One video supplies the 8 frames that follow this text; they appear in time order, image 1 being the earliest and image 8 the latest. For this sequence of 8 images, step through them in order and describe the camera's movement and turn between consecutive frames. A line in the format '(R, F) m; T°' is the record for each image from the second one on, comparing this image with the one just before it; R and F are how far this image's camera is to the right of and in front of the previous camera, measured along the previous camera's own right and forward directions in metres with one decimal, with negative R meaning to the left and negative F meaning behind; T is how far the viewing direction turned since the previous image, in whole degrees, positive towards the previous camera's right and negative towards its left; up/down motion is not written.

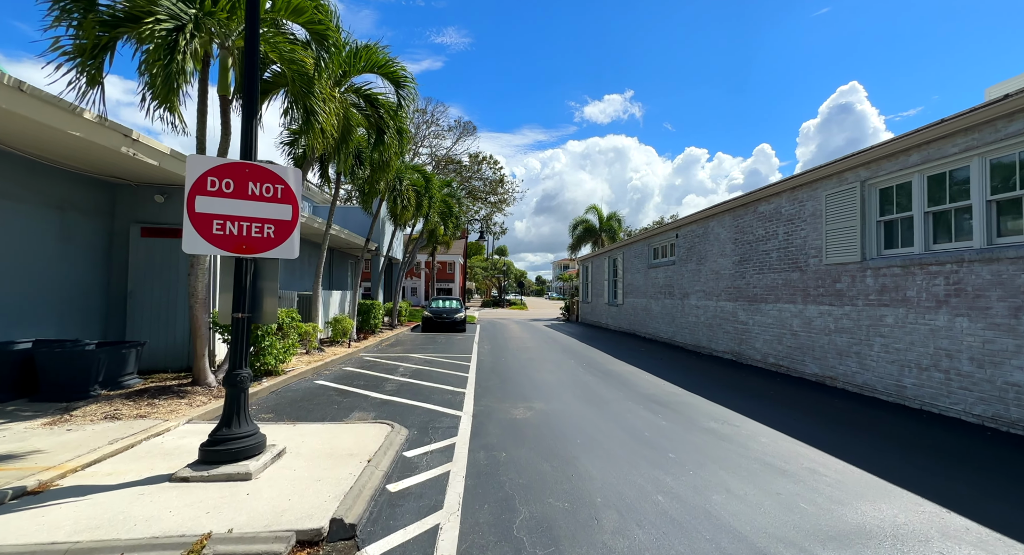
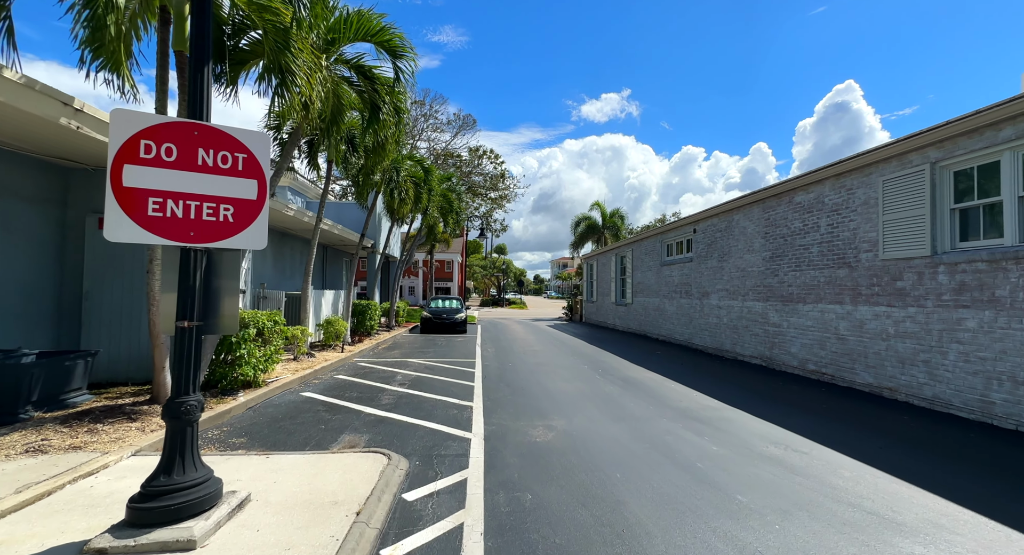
(-0.2, +1.0) m; 0°
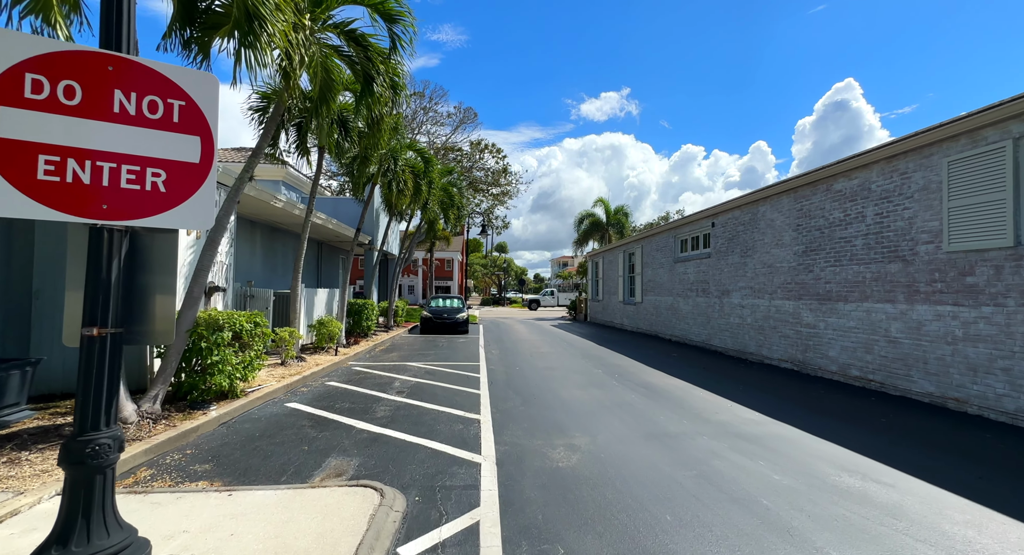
(-0.2, +0.8) m; 0°
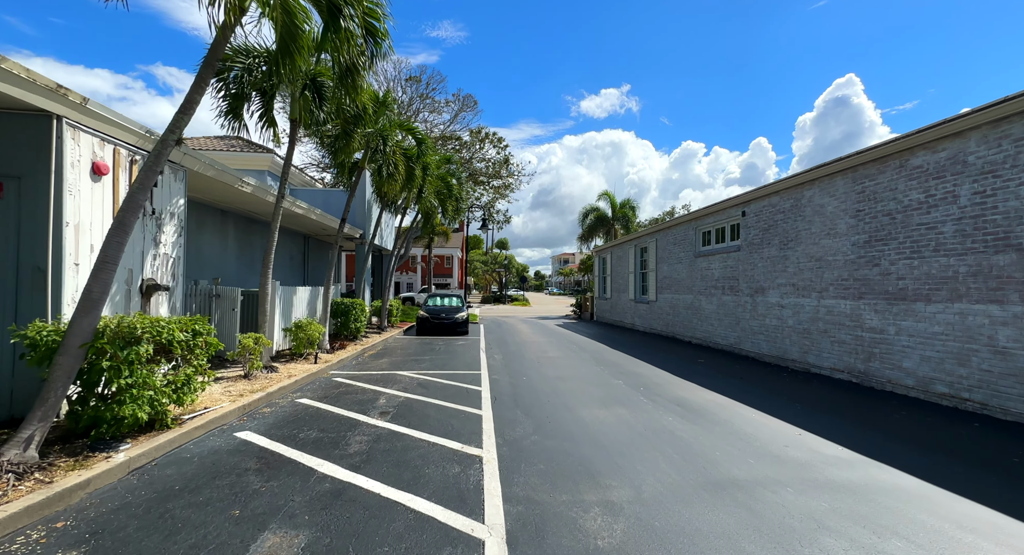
(-0.1, +1.4) m; 0°
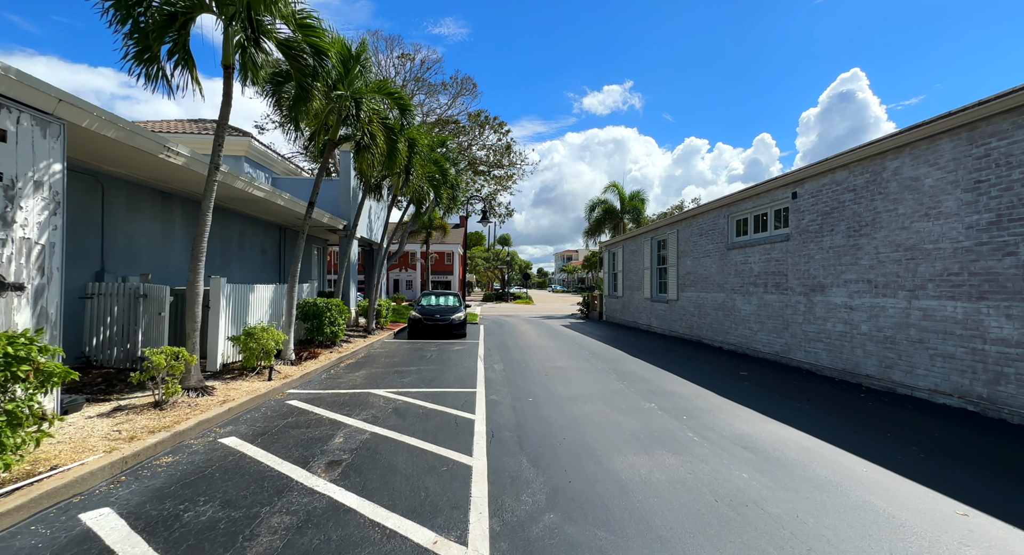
(0.0, +1.8) m; 0°
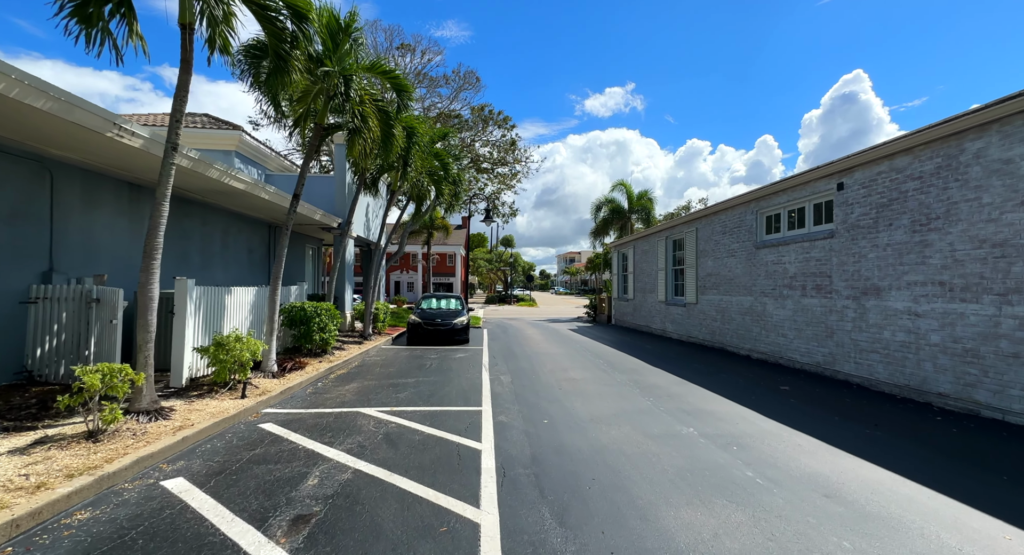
(-0.1, +1.0) m; 0°
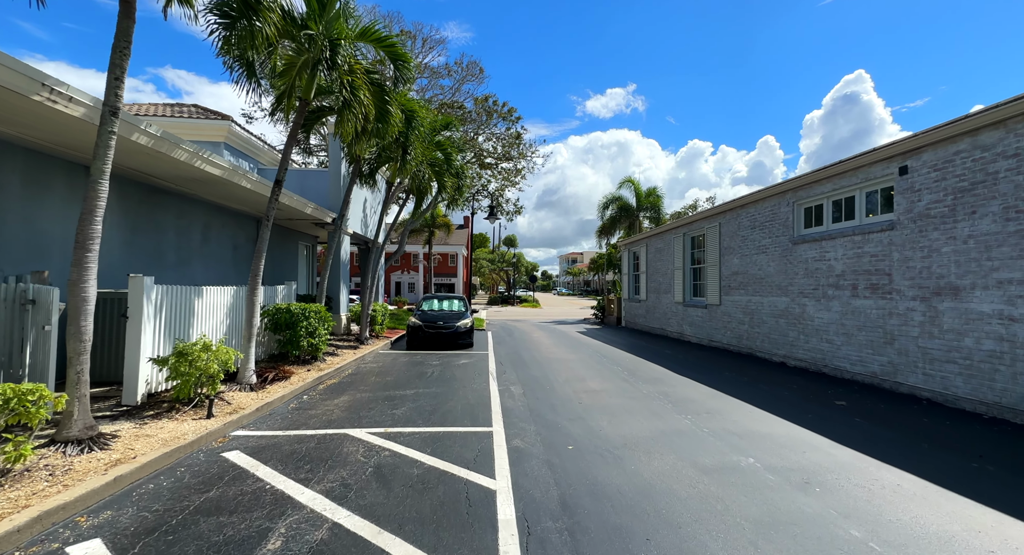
(-0.2, +1.0) m; 0°
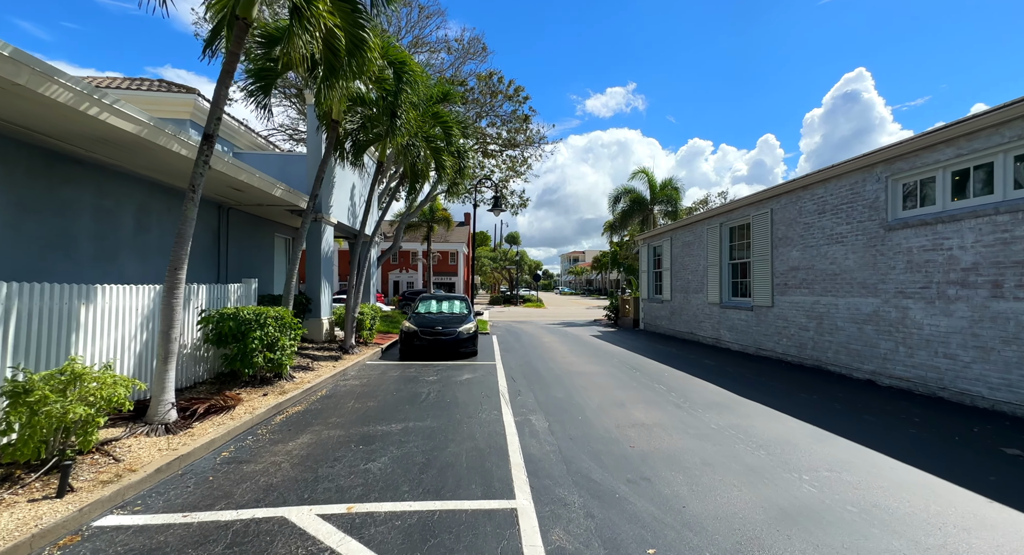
(-0.3, +2.1) m; 0°
